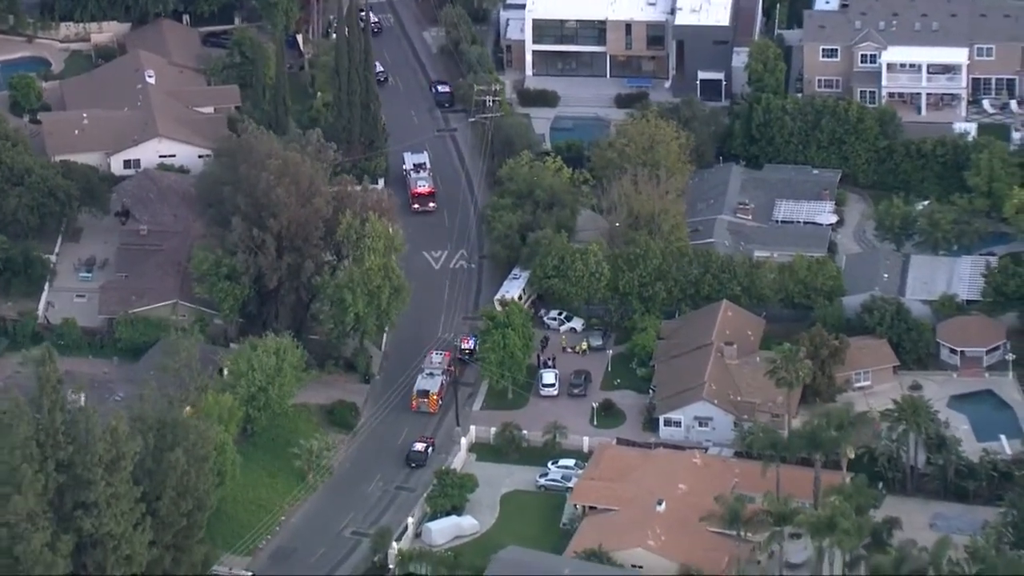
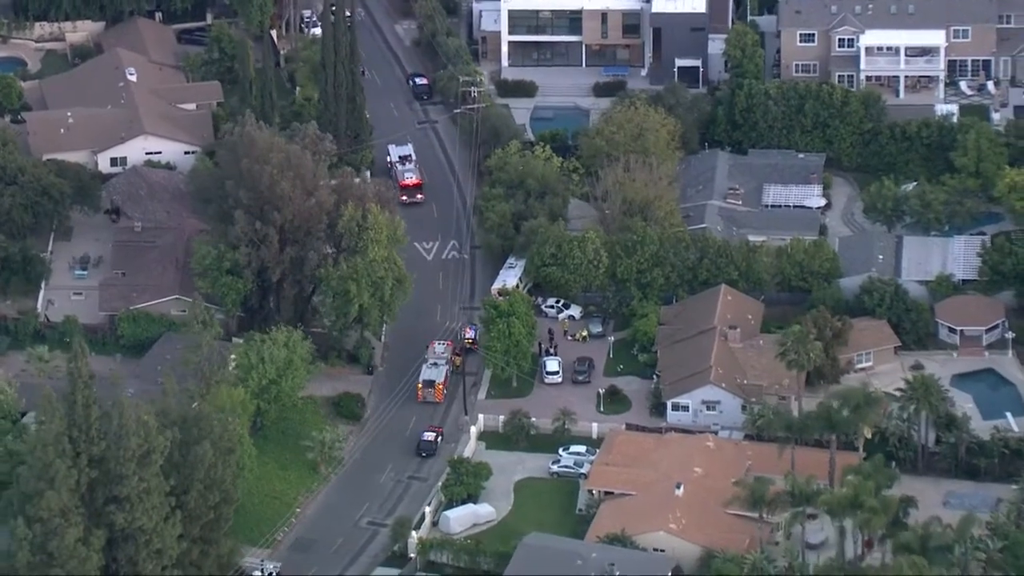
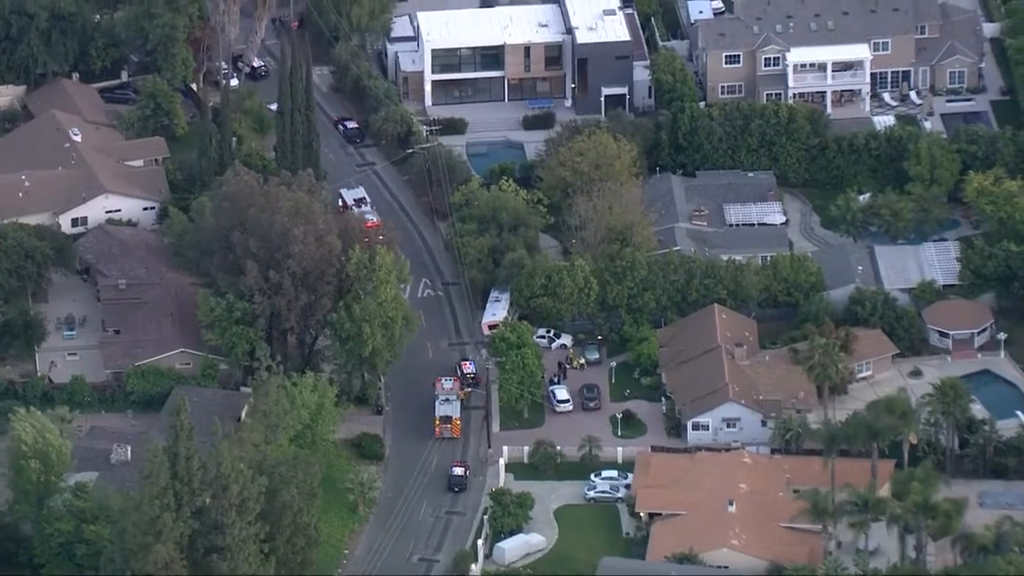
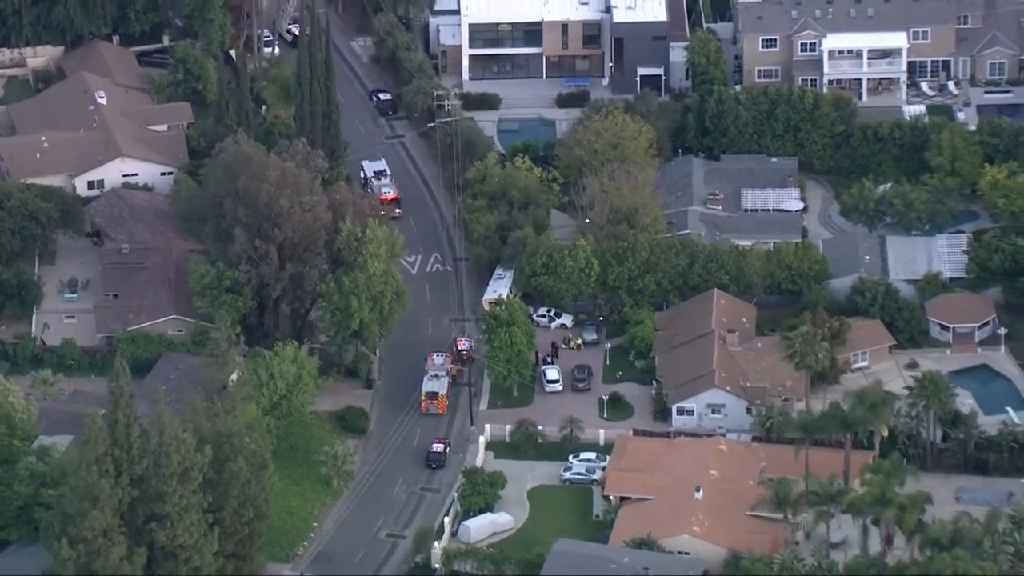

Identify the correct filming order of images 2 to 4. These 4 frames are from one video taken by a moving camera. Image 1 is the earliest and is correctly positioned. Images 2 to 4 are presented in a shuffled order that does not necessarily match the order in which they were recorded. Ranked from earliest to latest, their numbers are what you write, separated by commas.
2, 4, 3
